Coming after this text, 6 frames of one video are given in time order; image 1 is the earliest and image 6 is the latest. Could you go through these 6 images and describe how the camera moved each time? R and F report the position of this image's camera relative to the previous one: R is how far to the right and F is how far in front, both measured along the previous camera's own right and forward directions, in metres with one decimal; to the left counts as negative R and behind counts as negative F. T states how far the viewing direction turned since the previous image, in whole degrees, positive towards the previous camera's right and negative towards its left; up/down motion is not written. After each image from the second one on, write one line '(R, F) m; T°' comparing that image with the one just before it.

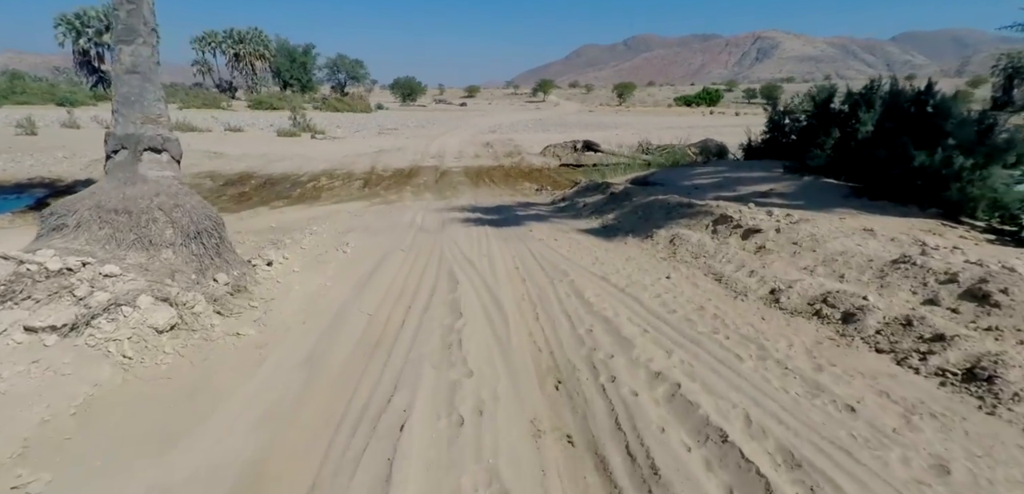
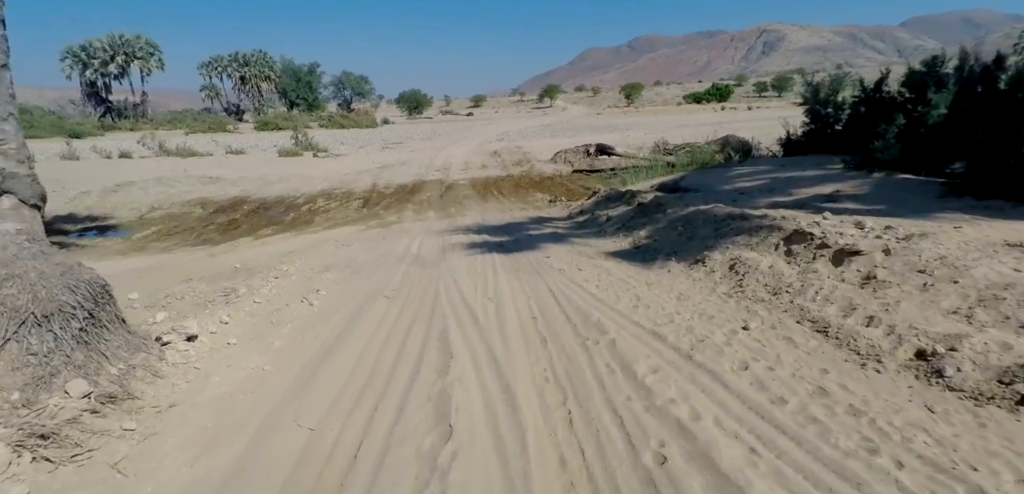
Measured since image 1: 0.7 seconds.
(0.0, +1.7) m; -1°
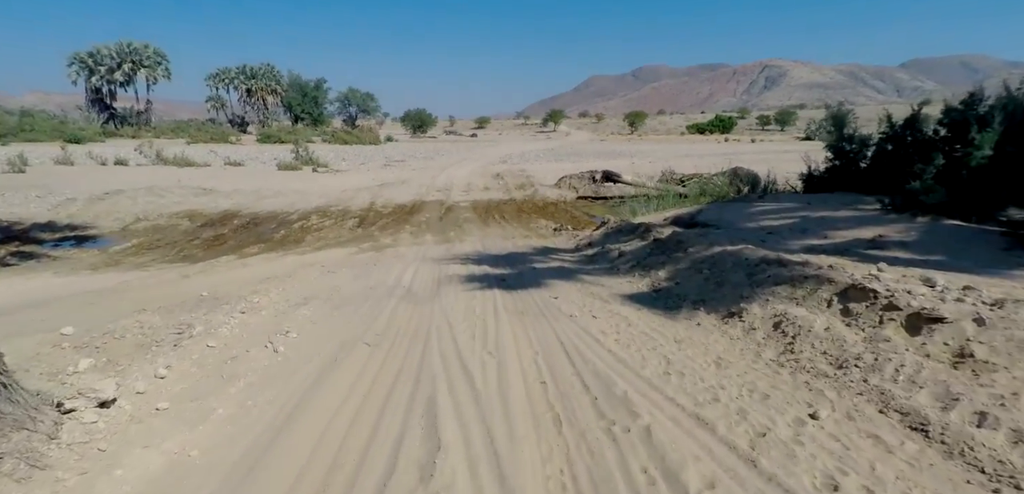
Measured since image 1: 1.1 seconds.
(-0.1, +0.9) m; 0°
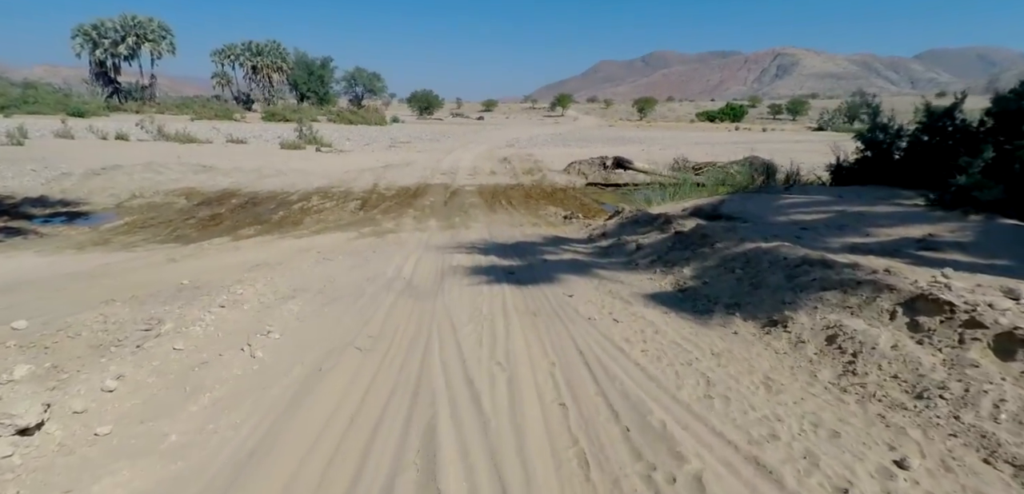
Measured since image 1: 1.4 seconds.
(-0.1, +0.7) m; 0°
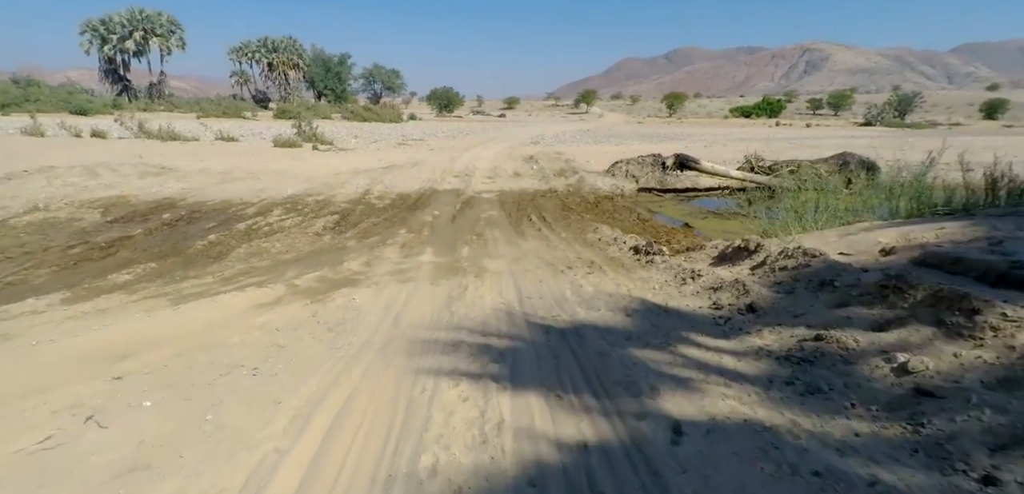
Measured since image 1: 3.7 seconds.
(-0.3, +5.5) m; -2°
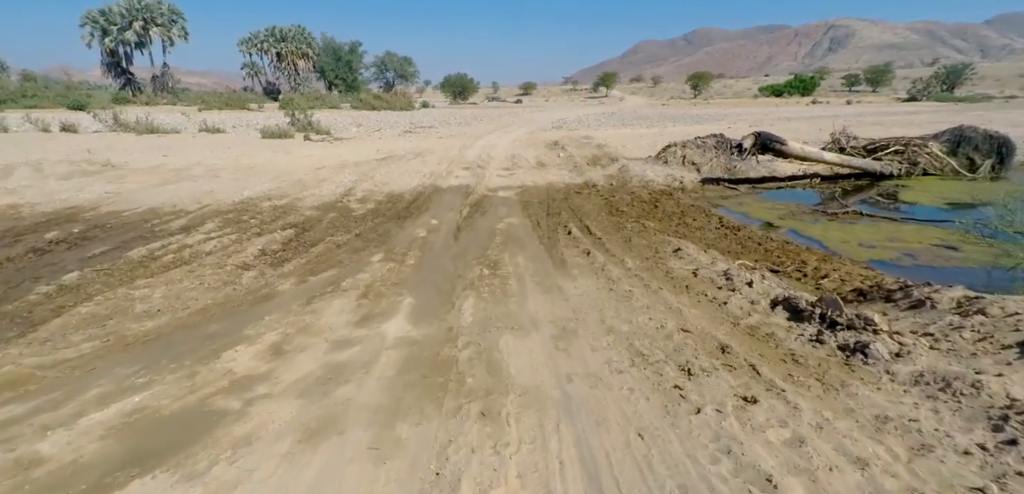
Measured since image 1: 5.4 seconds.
(-0.2, +4.5) m; -2°
